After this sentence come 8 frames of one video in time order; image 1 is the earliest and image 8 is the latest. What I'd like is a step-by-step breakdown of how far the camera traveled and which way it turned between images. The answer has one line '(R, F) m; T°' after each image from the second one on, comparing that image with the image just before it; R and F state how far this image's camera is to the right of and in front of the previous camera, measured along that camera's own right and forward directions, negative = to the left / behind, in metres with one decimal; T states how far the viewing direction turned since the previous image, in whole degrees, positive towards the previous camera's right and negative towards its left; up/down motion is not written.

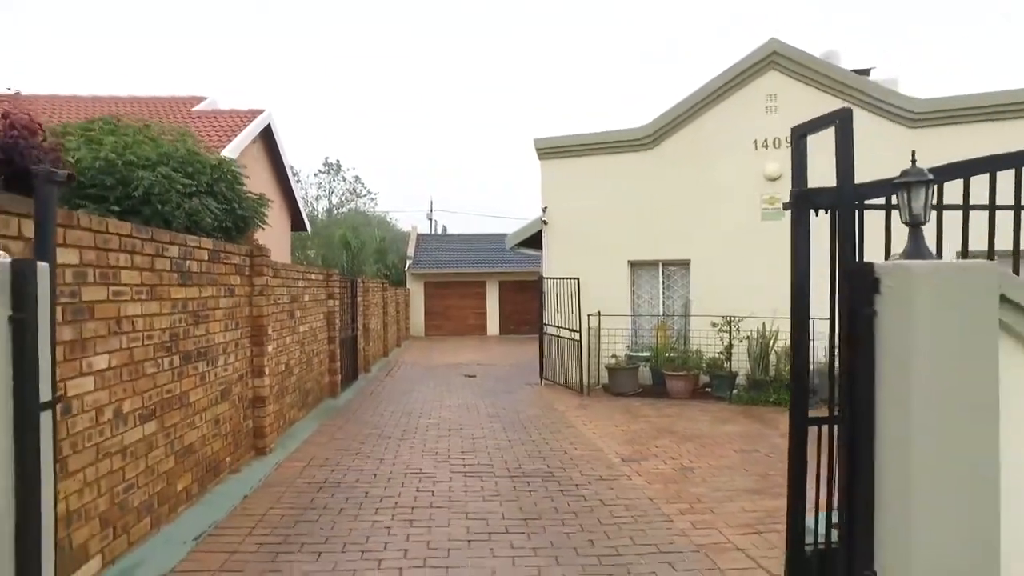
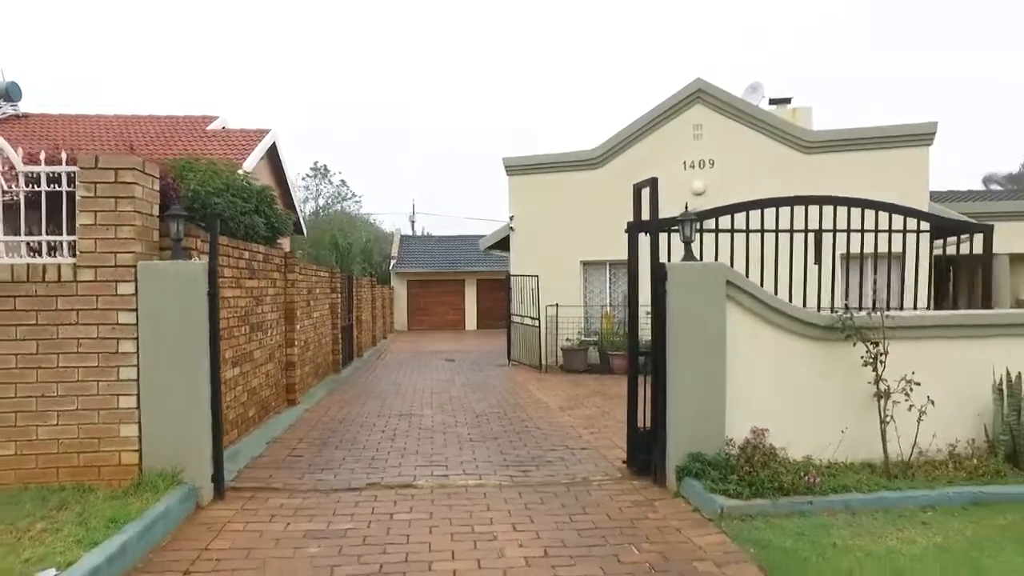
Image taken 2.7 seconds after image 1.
(+0.2, -2.5) m; +2°
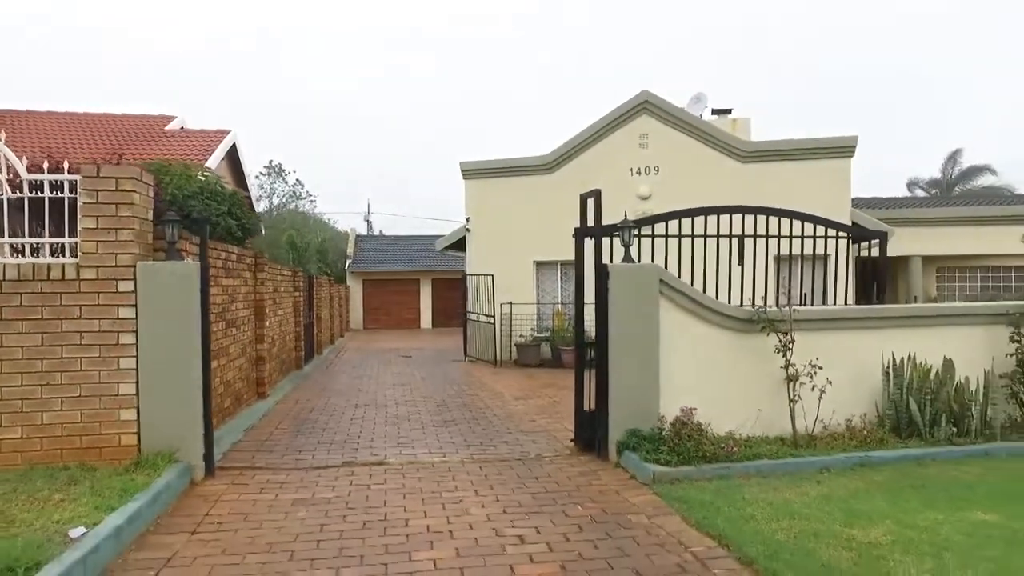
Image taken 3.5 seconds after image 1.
(-0.1, -0.7) m; +4°
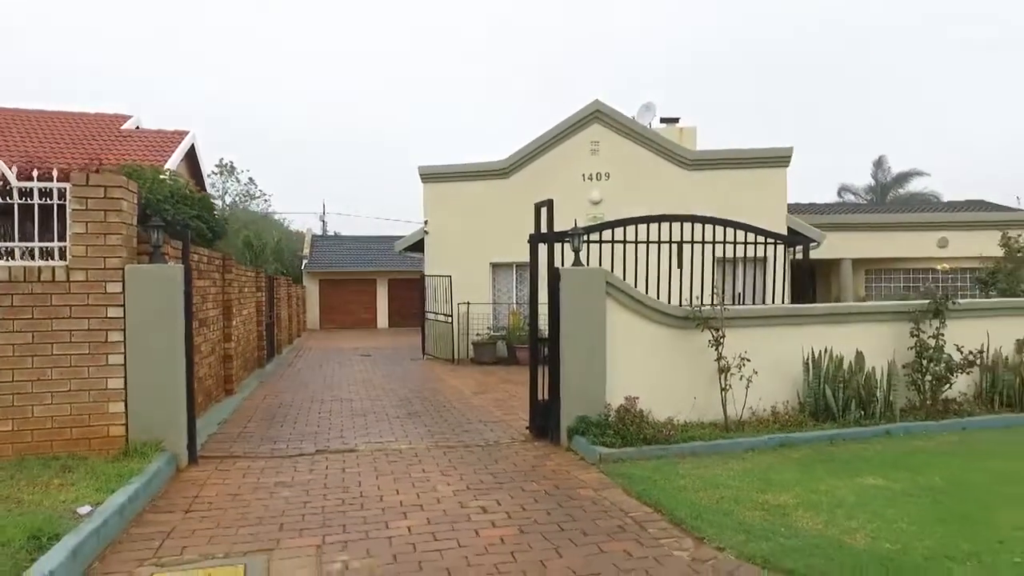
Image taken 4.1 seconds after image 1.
(-0.1, -0.6) m; +4°
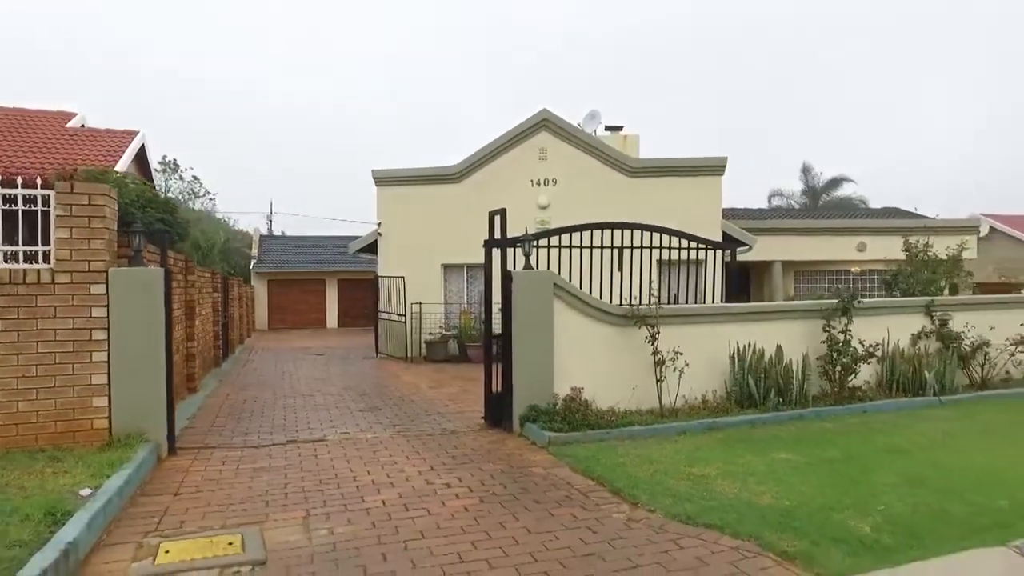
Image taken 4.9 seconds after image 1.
(-0.1, -0.7) m; +4°
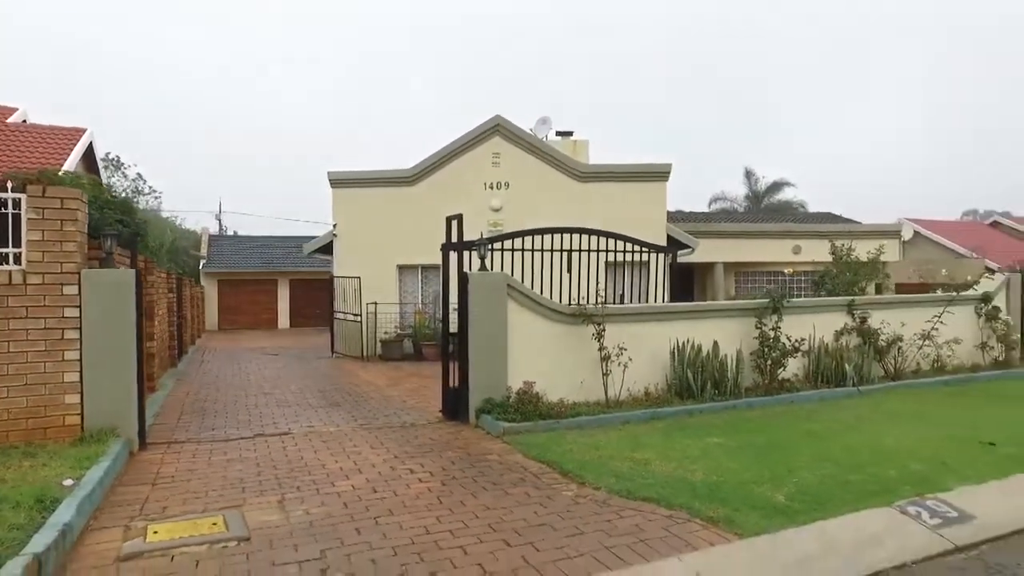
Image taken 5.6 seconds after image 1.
(-0.1, -0.5) m; +4°
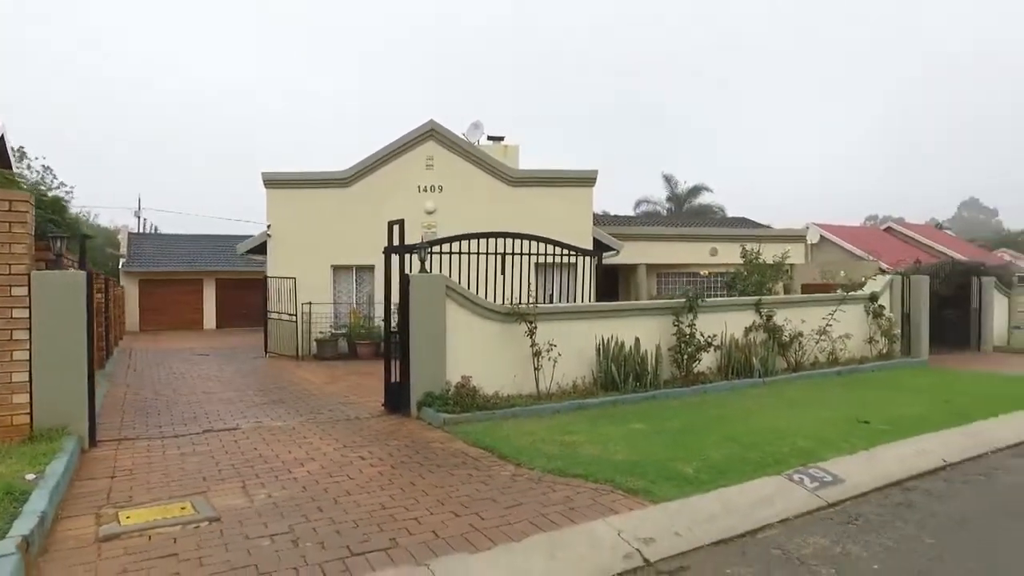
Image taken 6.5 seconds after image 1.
(-0.1, -0.6) m; +6°
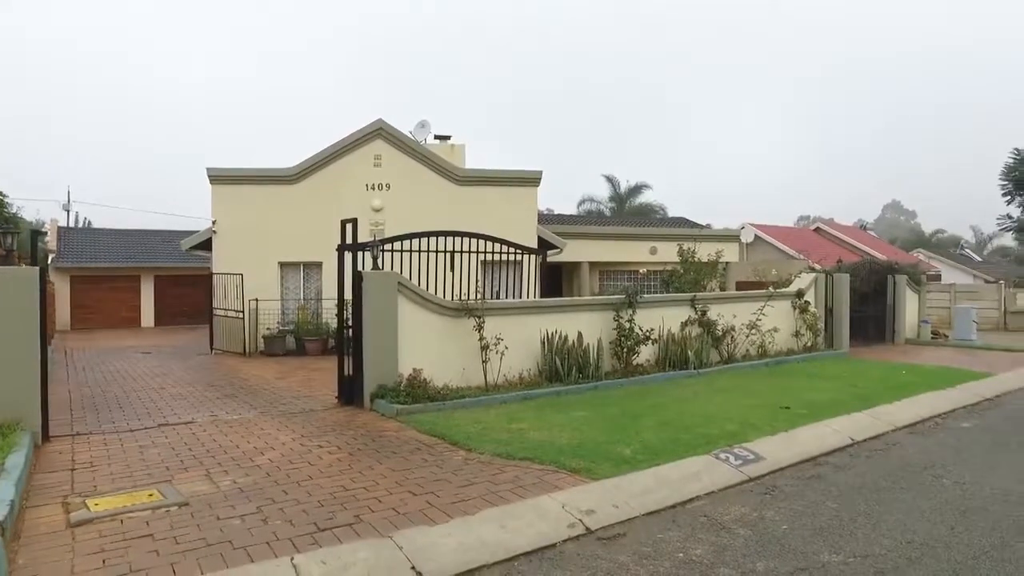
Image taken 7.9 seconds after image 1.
(-0.1, -0.4) m; +5°
